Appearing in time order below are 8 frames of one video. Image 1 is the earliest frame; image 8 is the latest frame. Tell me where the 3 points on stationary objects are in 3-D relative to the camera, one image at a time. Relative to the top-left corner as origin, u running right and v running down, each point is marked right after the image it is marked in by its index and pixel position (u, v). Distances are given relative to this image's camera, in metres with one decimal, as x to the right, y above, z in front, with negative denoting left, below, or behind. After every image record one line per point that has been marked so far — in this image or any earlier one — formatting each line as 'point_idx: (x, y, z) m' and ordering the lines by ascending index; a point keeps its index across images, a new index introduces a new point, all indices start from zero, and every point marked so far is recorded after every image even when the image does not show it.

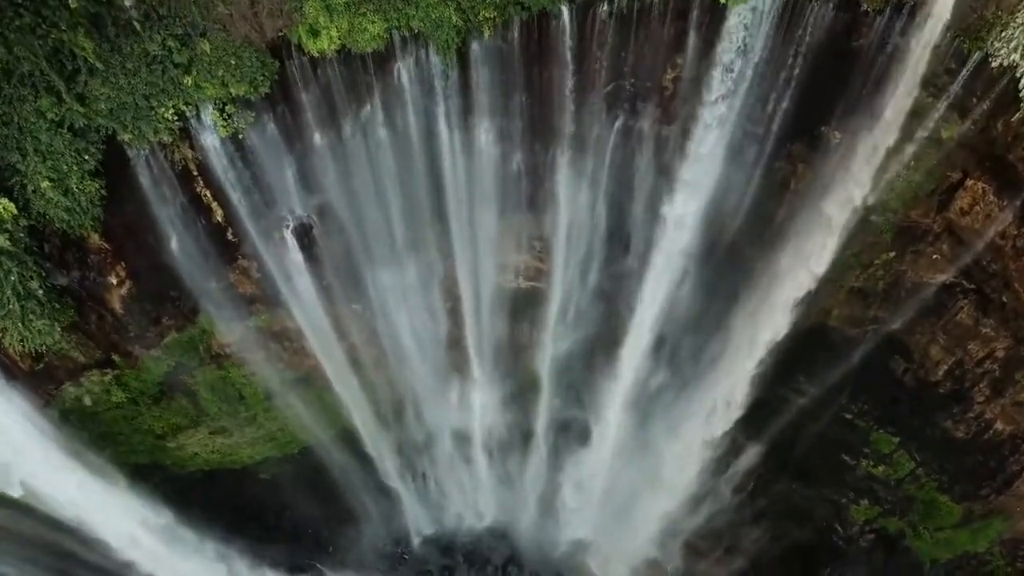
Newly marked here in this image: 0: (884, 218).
0: (+4.3, +0.8, +8.6) m
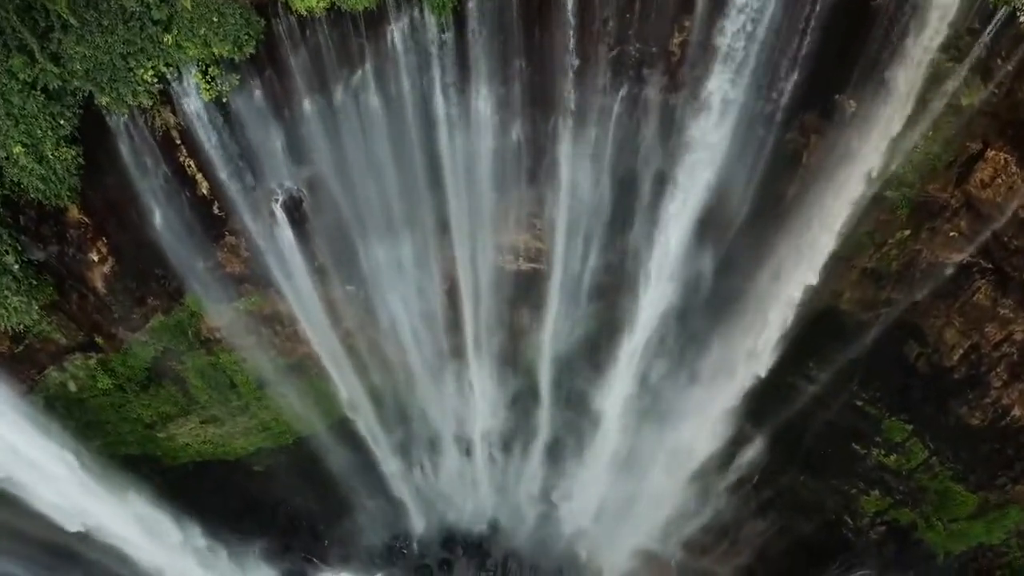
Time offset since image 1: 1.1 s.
0: (+4.3, +1.1, +8.3) m
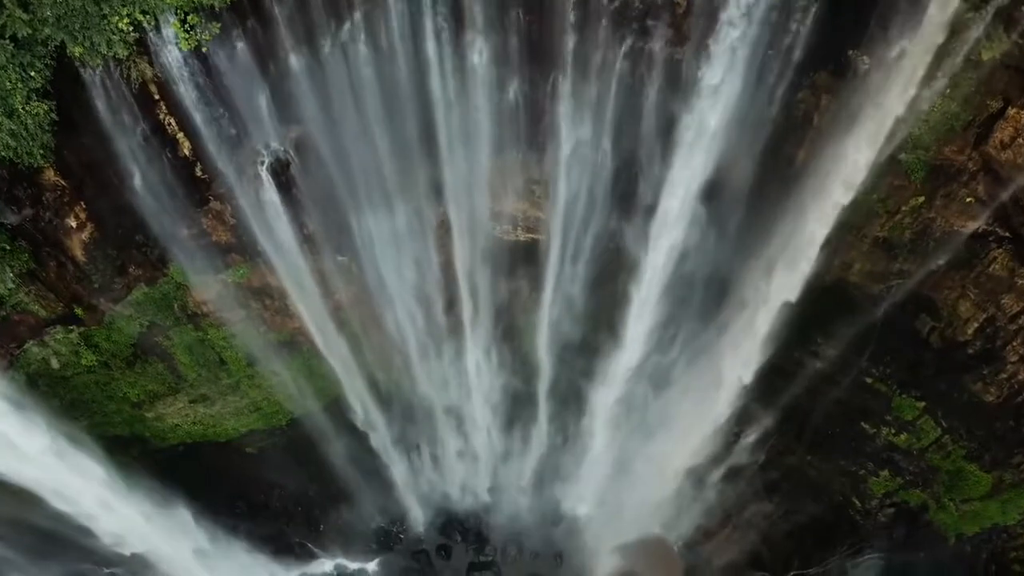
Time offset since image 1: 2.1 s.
0: (+4.3, +1.4, +7.9) m
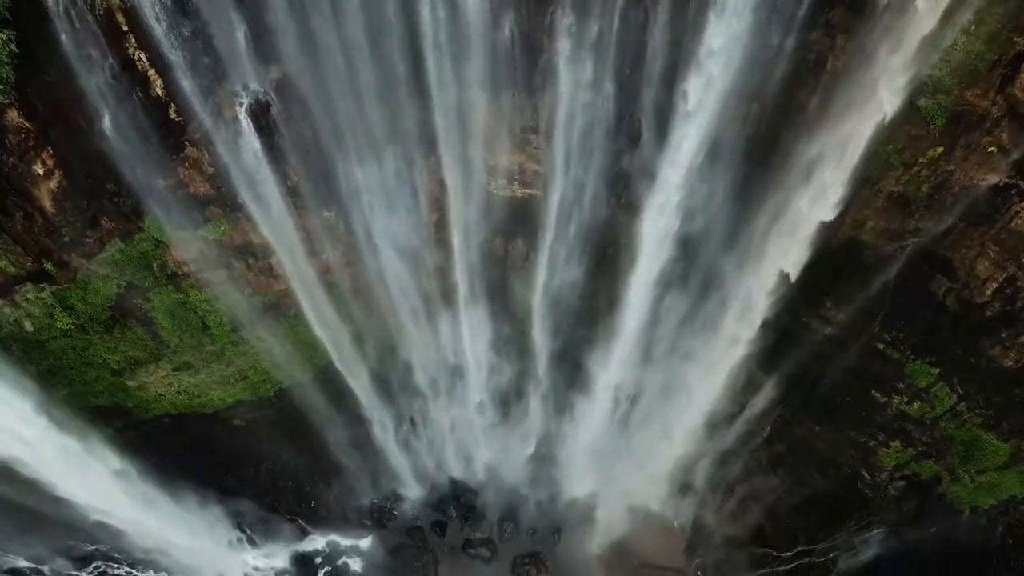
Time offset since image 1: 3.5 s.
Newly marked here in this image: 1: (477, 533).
0: (+4.3, +1.9, +7.5) m
1: (-0.6, -3.8, +11.5) m
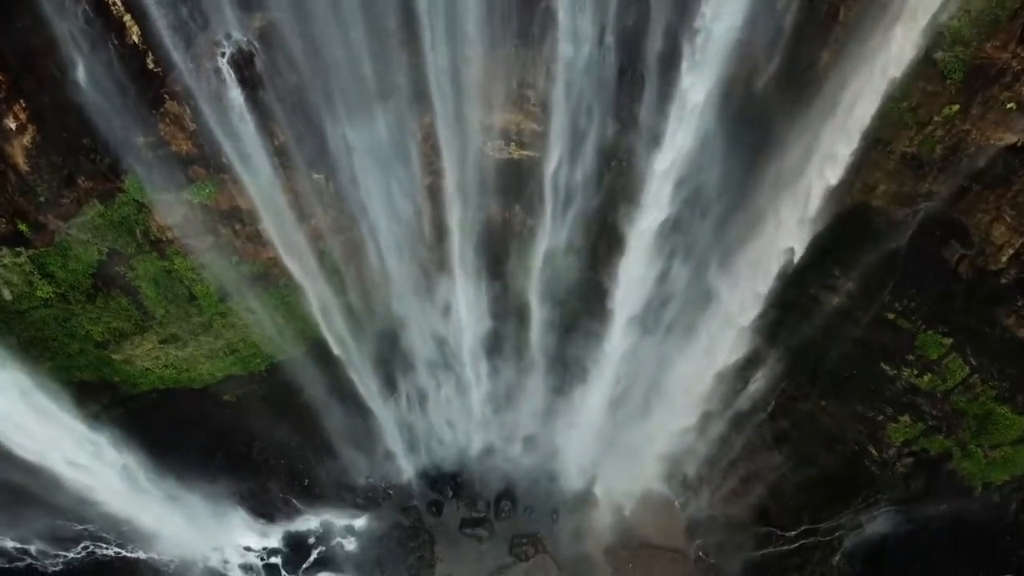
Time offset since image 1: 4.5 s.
0: (+4.2, +2.3, +7.1) m
1: (-0.6, -3.4, +11.2) m
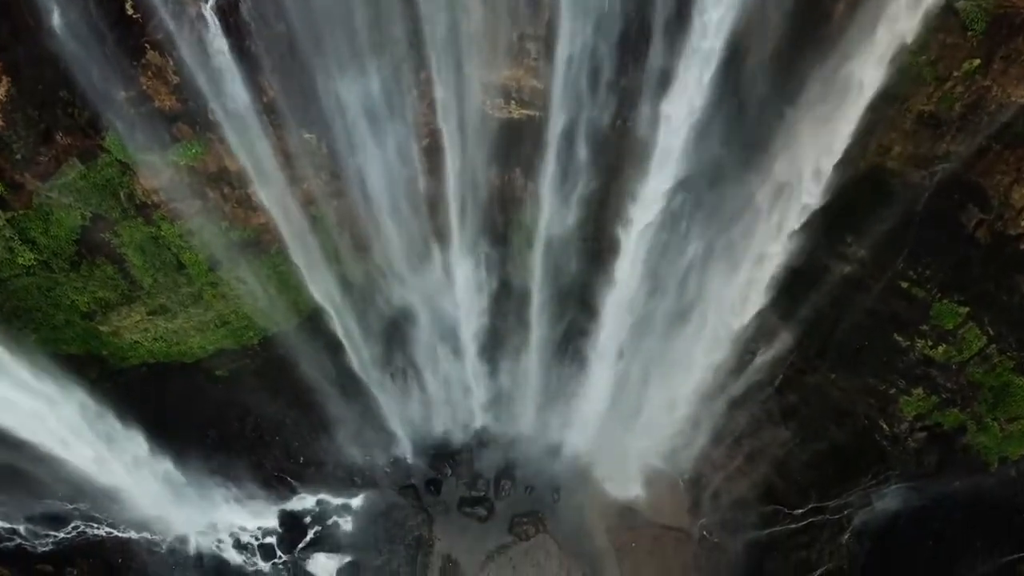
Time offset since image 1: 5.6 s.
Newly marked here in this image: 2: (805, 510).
0: (+4.2, +2.6, +6.8) m
1: (-0.6, -3.0, +10.9) m
2: (+4.1, -3.1, +10.3) m
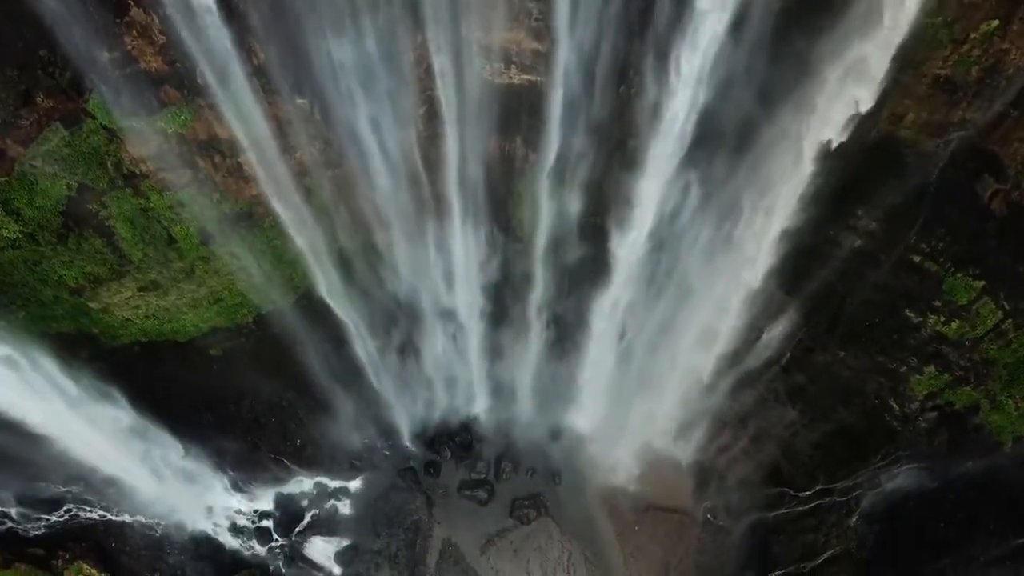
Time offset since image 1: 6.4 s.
0: (+4.2, +2.9, +6.5) m
1: (-0.6, -2.7, +10.7) m
2: (+4.1, -2.8, +10.1) m
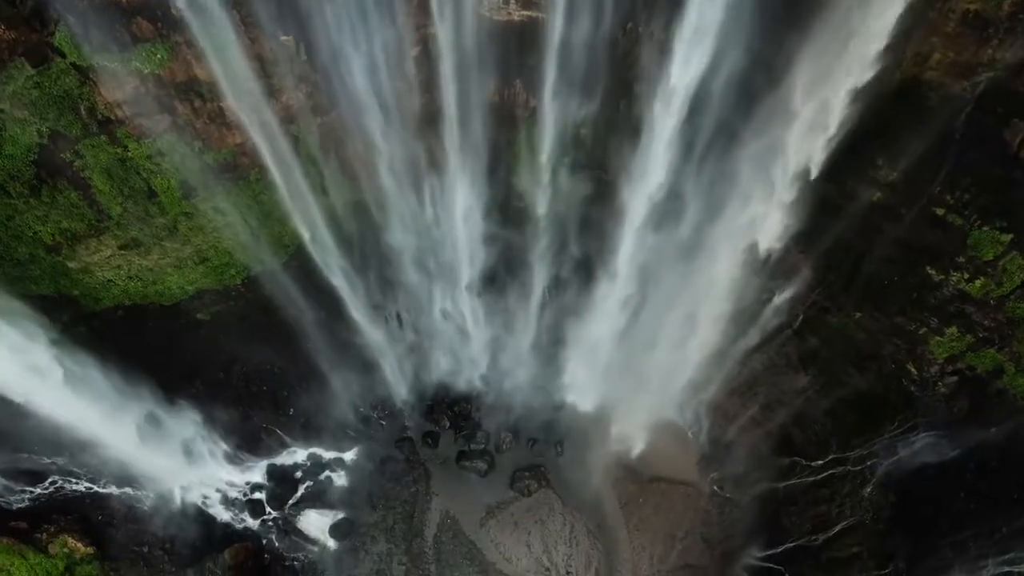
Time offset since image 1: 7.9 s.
0: (+4.2, +3.4, +5.9) m
1: (-0.6, -2.2, +10.3) m
2: (+4.1, -2.3, +9.7) m
